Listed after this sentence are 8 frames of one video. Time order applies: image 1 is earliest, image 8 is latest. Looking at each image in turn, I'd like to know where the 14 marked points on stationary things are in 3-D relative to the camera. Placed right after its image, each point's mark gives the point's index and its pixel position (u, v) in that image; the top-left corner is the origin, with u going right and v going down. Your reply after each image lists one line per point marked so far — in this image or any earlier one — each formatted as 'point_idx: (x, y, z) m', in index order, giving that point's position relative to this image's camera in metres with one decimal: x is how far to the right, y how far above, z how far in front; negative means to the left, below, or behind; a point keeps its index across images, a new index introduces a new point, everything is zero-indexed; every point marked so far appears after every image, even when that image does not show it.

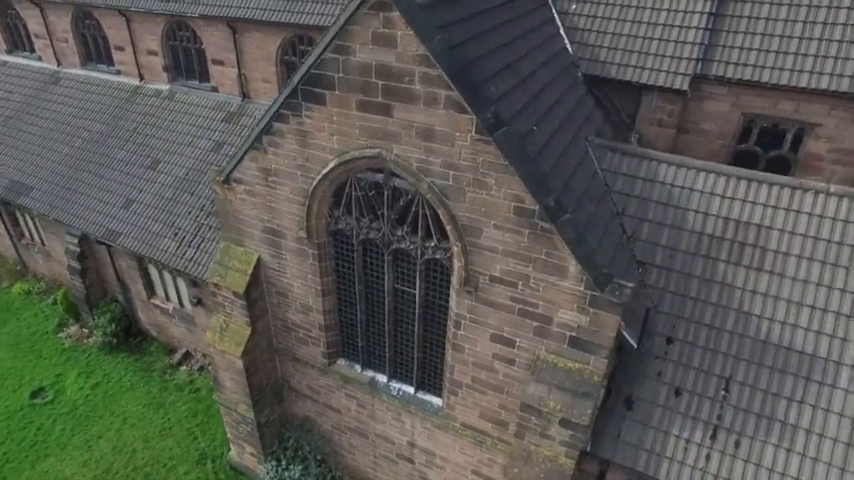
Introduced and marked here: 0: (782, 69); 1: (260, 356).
0: (+8.2, +4.0, +10.7) m
1: (-4.5, -3.1, +12.7) m
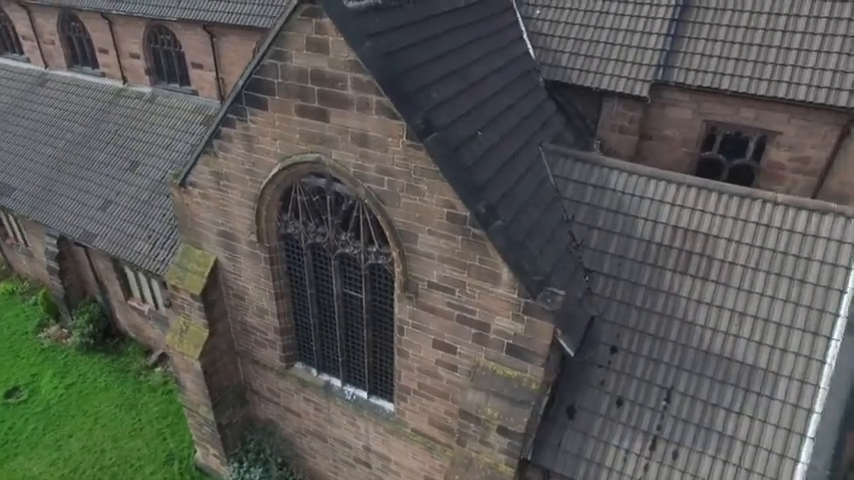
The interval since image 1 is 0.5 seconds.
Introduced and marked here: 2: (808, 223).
0: (+7.2, +3.8, +10.6) m
1: (-5.6, -3.2, +12.7) m
2: (+6.8, +0.3, +8.5) m
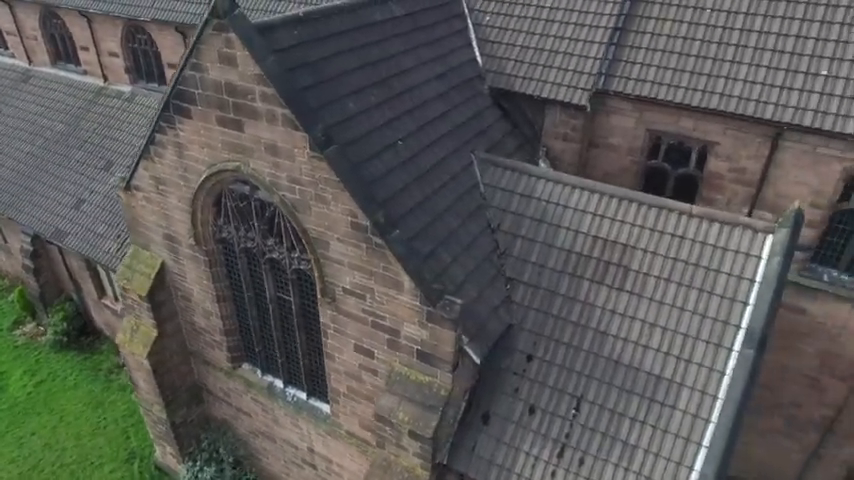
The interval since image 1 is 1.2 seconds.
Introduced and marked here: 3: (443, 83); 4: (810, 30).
0: (+5.7, +3.6, +10.7) m
1: (-7.1, -3.3, +13.0) m
2: (+5.3, +0.1, +8.6) m
3: (+0.3, +3.7, +11.0) m
4: (+8.2, +4.5, +10.0) m
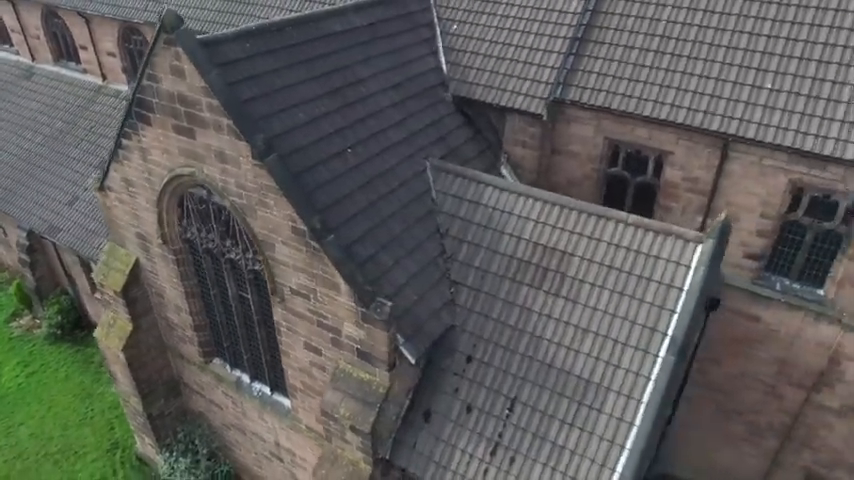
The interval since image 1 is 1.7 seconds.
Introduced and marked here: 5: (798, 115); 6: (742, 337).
0: (+4.8, +3.4, +10.9) m
1: (-8.2, -3.2, +13.5) m
2: (+4.2, -0.1, +8.8) m
3: (-0.6, +3.6, +11.4) m
4: (+7.2, +4.3, +10.2) m
5: (+7.7, +2.6, +9.6) m
6: (+8.2, -2.5, +12.1) m
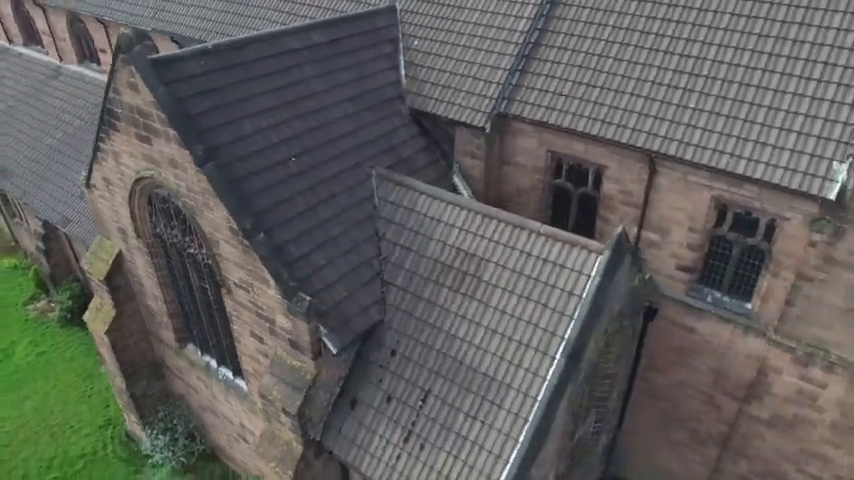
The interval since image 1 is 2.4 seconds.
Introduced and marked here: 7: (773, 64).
0: (+3.5, +3.2, +11.5) m
1: (-9.5, -3.0, +14.9) m
2: (+2.7, -0.3, +9.4) m
3: (-1.9, +3.6, +12.3) m
4: (+5.9, +4.0, +10.6) m
5: (+6.3, +2.3, +10.0) m
6: (+6.8, -2.9, +12.5) m
7: (+7.4, +3.8, +10.0) m
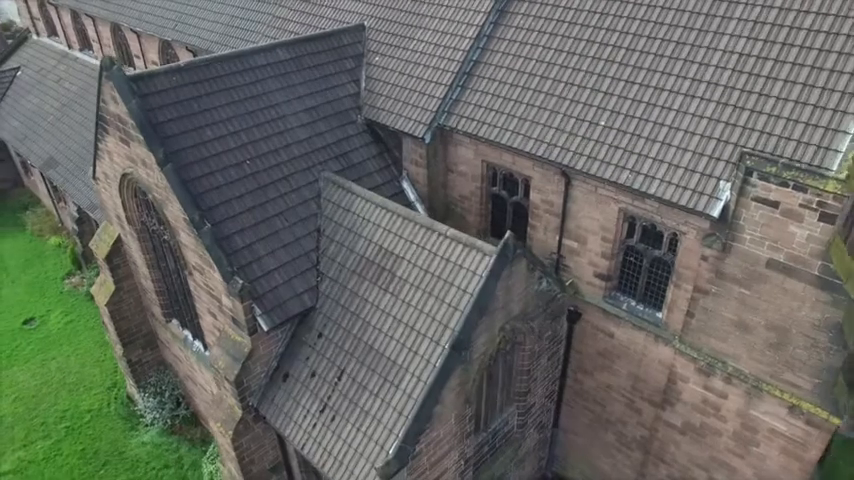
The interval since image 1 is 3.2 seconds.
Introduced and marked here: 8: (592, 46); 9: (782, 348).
0: (+1.8, +3.1, +12.5) m
1: (-11.0, -2.5, +17.1) m
2: (+0.7, -0.3, +10.5) m
3: (-3.4, +3.7, +13.8) m
4: (+4.3, +3.8, +11.4) m
5: (+4.5, +2.1, +10.7) m
6: (+5.0, -3.1, +13.2) m
7: (+5.7, +3.5, +10.5) m
8: (+4.2, +4.9, +11.8) m
9: (+7.4, -2.3, +9.8) m
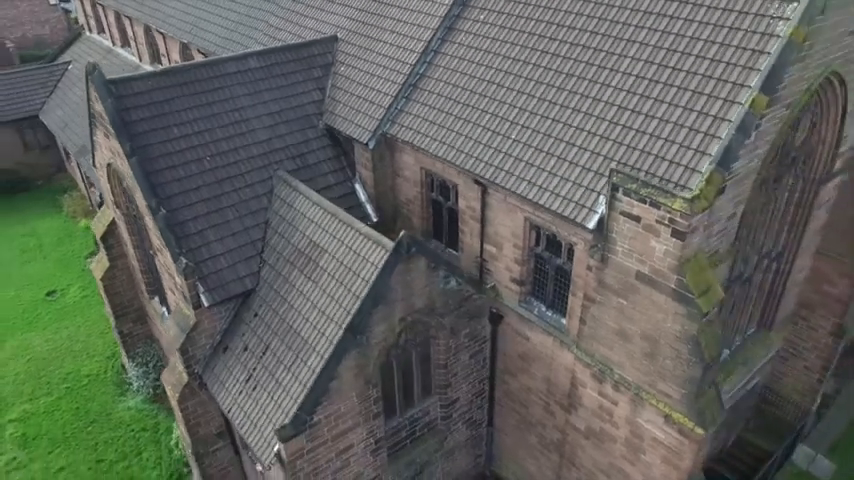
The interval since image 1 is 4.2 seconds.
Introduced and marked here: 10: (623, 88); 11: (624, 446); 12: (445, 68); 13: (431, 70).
0: (0.0, +3.0, +13.5) m
1: (-12.7, -1.8, +19.3) m
2: (-1.5, -0.2, +11.6) m
3: (-5.0, +4.0, +15.3) m
4: (+2.4, +3.6, +12.2) m
5: (+2.4, +1.9, +11.6) m
6: (+2.8, -3.4, +13.9) m
7: (+3.7, +3.3, +11.3) m
8: (+2.4, +4.7, +12.6) m
9: (+5.0, -2.6, +10.3) m
10: (+4.5, +3.5, +10.8) m
11: (+5.0, -5.2, +11.9) m
12: (+0.5, +5.1, +14.1) m
13: (+0.1, +5.2, +14.3) m
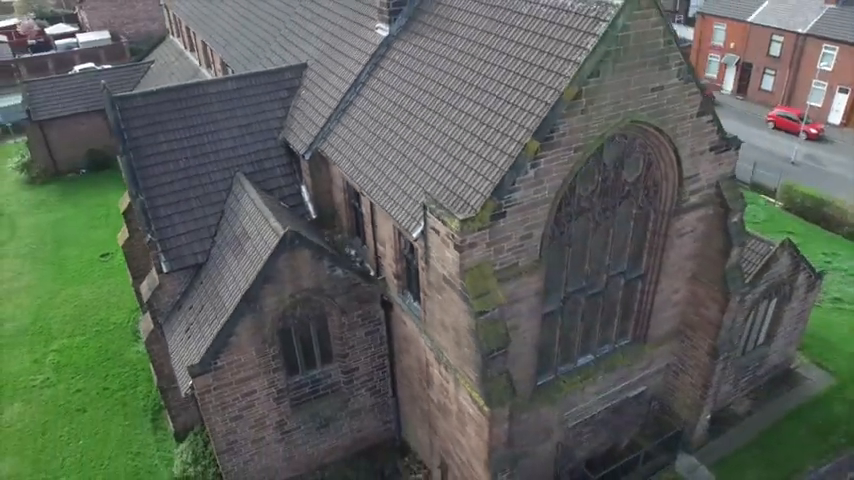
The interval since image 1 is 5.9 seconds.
0: (-3.0, +3.1, +16.7) m
1: (-15.1, -0.6, +24.3) m
2: (-5.1, 0.0, +15.1) m
3: (-7.7, +4.5, +19.2) m
4: (-0.9, +3.5, +15.1) m
5: (-1.1, +1.8, +14.4) m
6: (-0.8, -3.5, +16.7) m
7: (+0.3, +3.1, +13.9) m
8: (-0.7, +4.6, +15.5) m
9: (+0.9, -2.9, +12.8) m
10: (+1.0, +3.2, +13.4) m
11: (+0.9, -5.5, +14.4) m
12: (-2.3, +5.2, +17.1) m
13: (-2.7, +5.3, +17.5) m
